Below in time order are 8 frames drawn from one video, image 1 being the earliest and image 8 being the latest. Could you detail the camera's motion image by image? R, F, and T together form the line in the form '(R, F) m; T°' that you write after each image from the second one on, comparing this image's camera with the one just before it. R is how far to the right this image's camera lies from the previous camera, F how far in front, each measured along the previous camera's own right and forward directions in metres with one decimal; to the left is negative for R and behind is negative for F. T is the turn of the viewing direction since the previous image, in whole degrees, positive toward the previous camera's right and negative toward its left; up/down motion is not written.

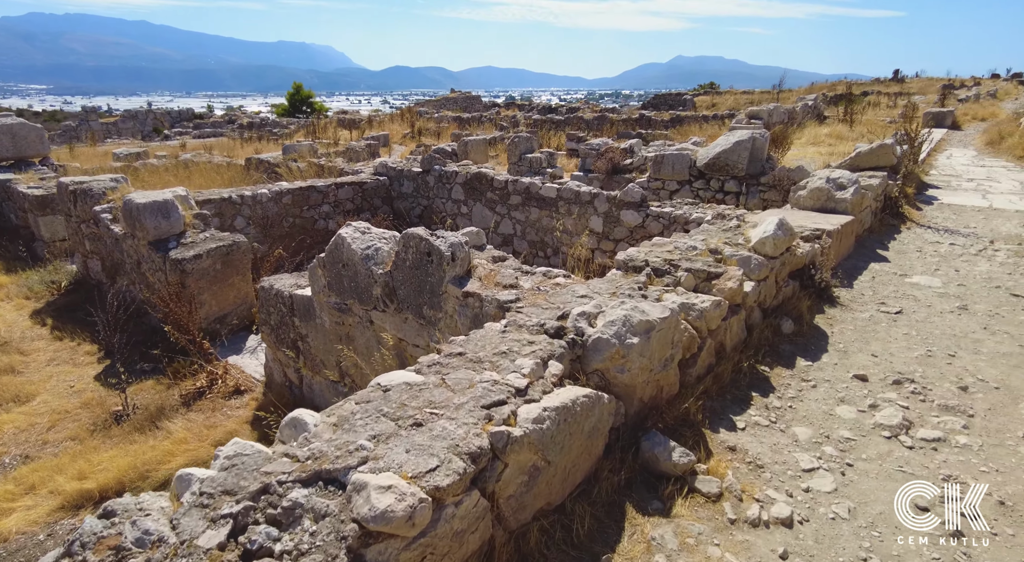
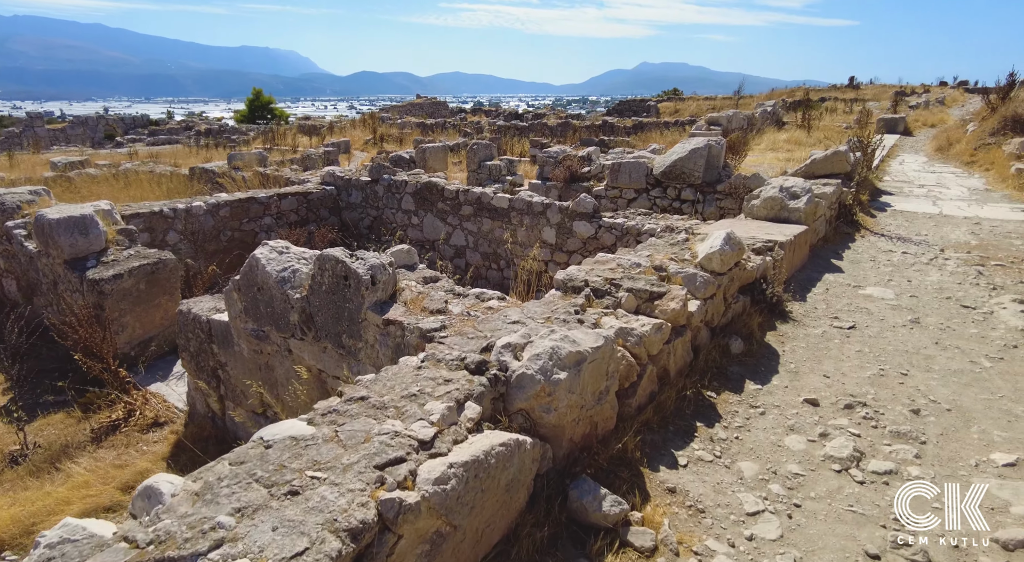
(+0.3, +0.3) m; +3°
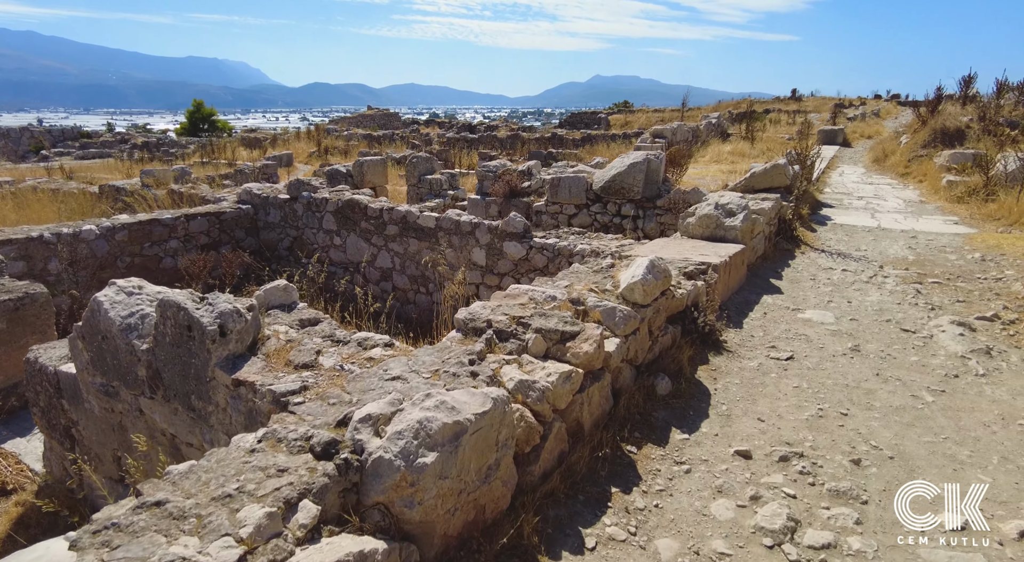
(+0.4, +0.5) m; +4°
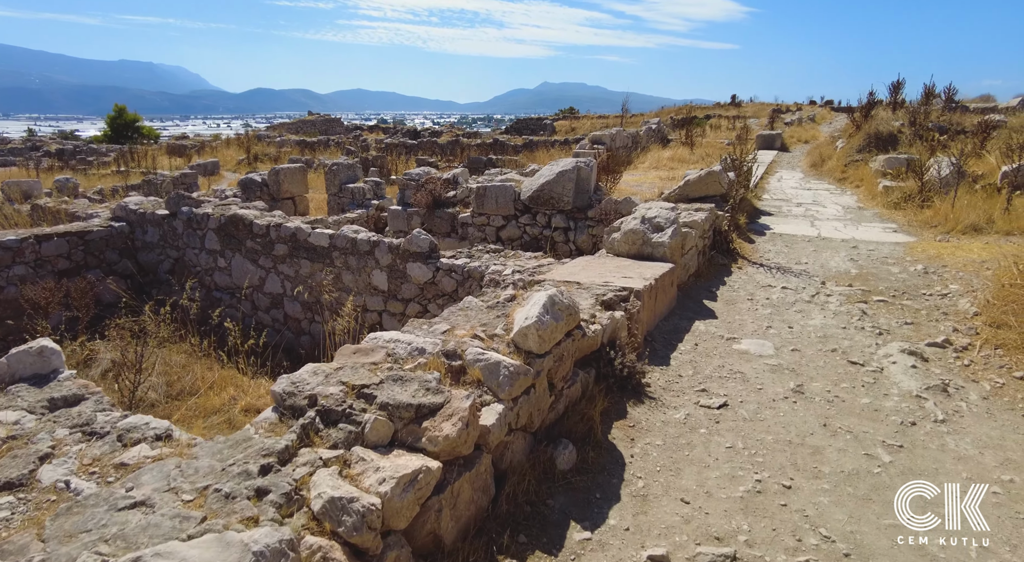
(+0.5, +0.8) m; +5°
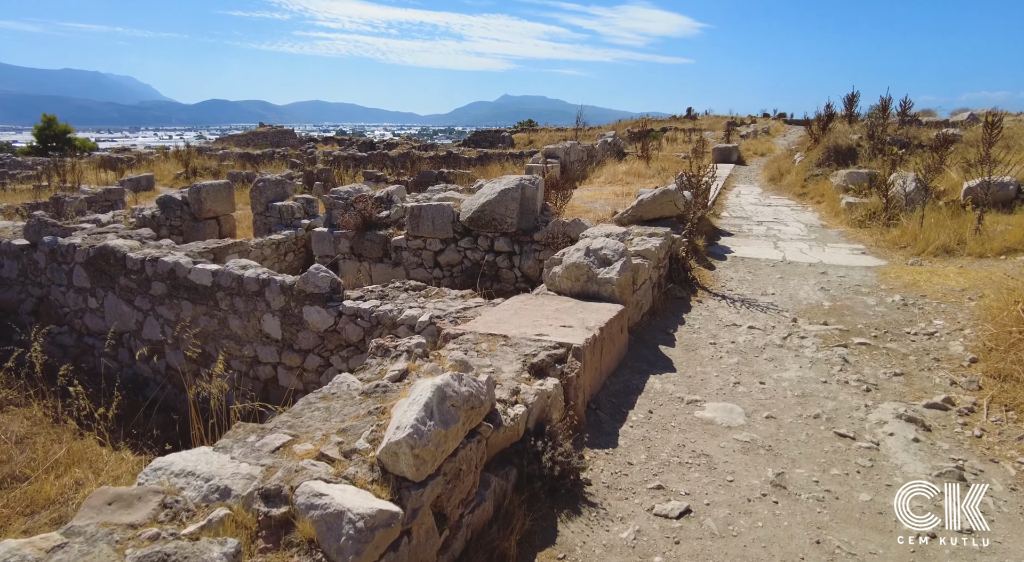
(+0.3, +0.9) m; +4°
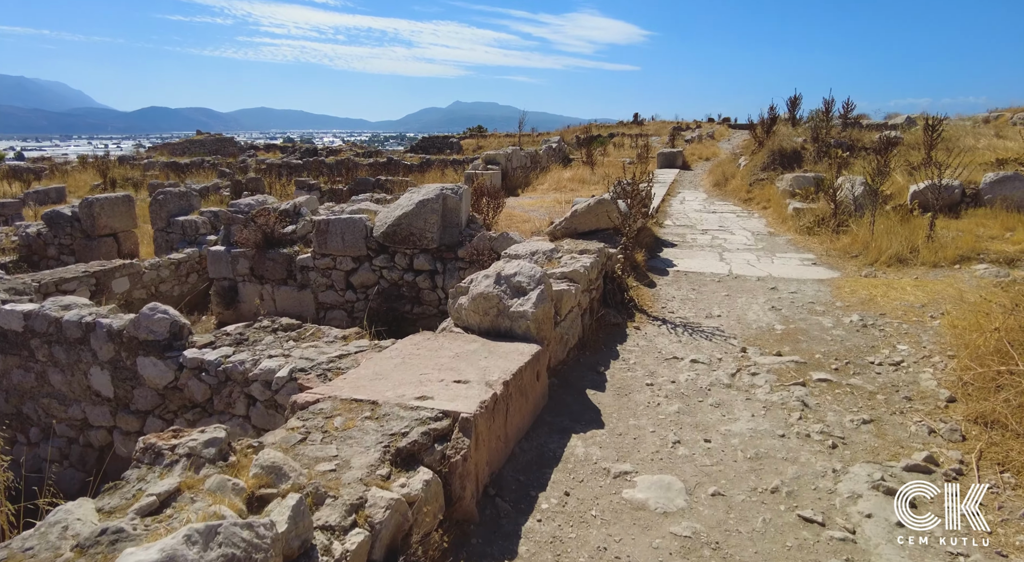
(+0.4, +0.9) m; +4°
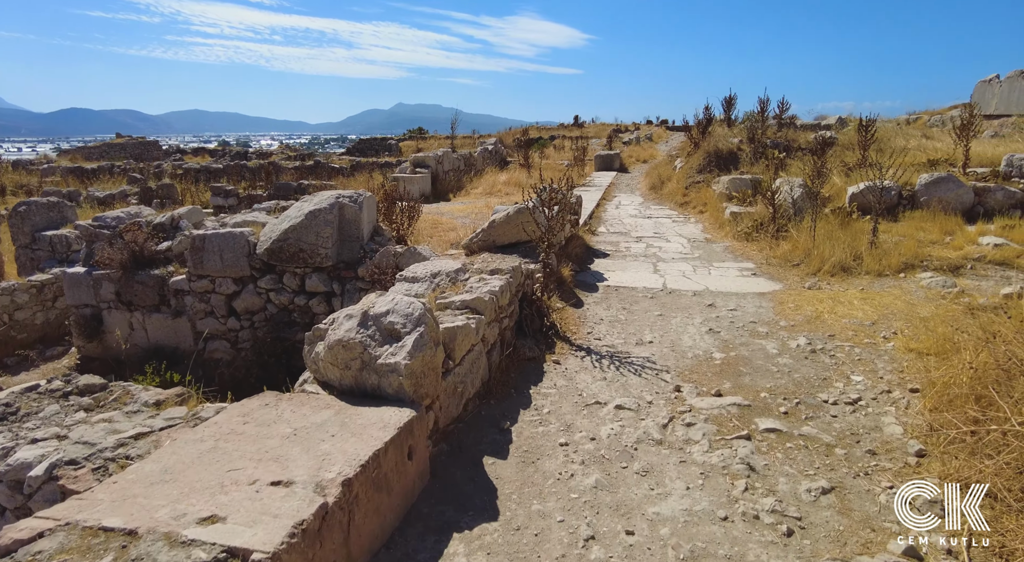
(+0.4, +0.8) m; +5°
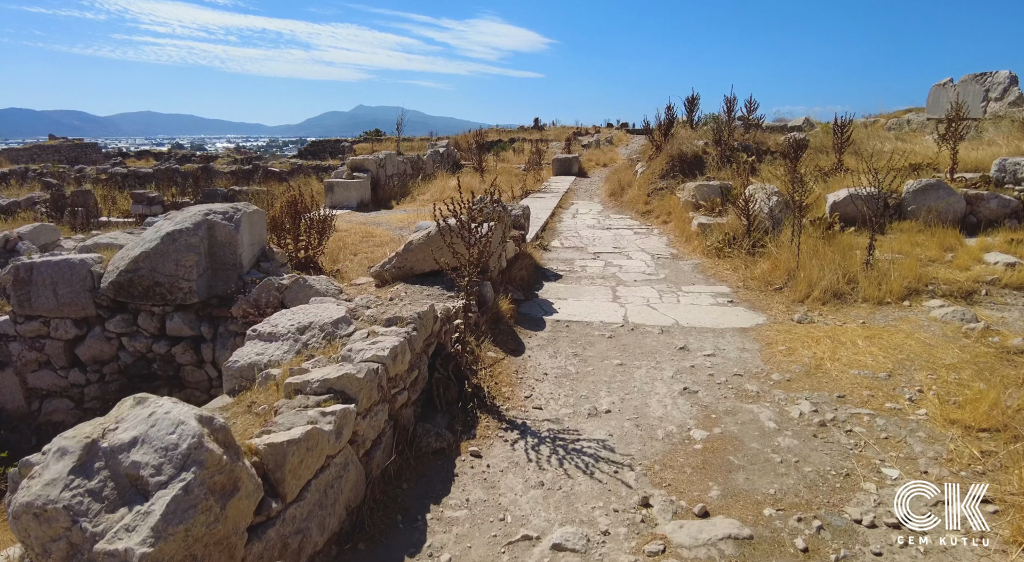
(+0.3, +1.2) m; +3°
